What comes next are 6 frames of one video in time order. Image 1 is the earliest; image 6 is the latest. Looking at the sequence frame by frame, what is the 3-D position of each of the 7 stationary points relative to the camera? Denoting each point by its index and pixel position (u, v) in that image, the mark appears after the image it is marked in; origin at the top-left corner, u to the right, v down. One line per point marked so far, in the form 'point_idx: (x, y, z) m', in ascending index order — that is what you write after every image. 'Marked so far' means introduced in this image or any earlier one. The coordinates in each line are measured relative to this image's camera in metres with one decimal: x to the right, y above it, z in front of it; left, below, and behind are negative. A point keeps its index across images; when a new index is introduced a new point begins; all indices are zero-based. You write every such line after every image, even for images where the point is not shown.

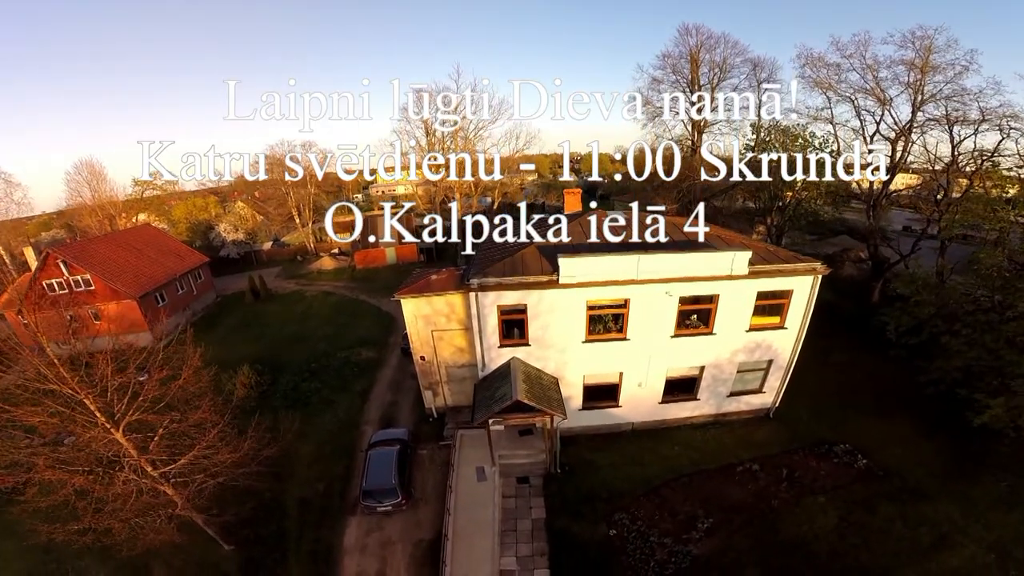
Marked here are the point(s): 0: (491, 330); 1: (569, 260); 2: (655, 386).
0: (-0.7, -1.3, +17.2) m
1: (+2.0, +1.2, +16.7) m
2: (+5.9, -3.8, +18.1) m
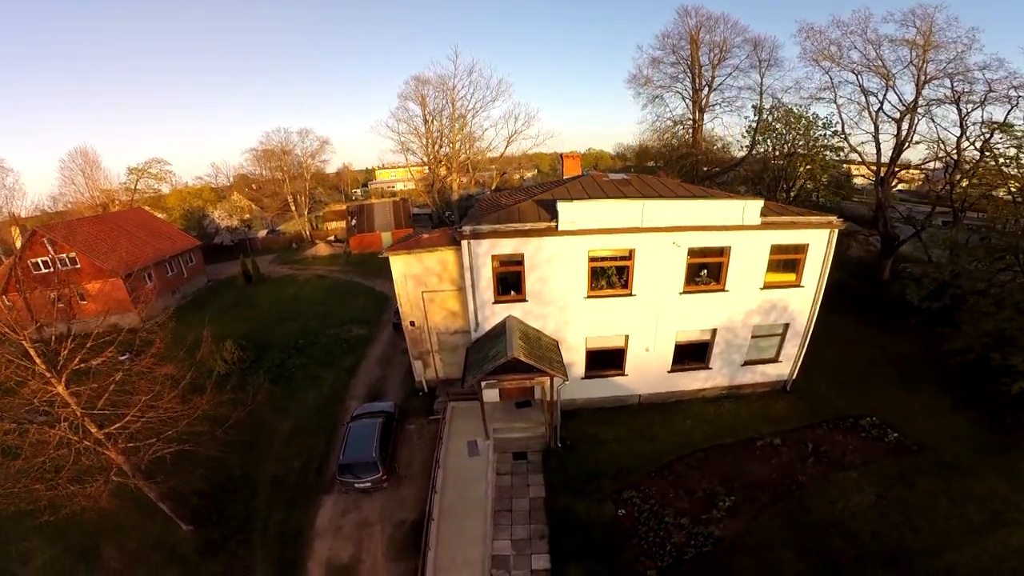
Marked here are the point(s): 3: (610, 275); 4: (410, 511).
0: (-0.9, +0.2, +15.5) m
1: (+1.8, +2.7, +15.0) m
2: (+5.7, -2.3, +16.5) m
3: (+3.4, +0.5, +15.8) m
4: (-3.0, -6.3, +12.3) m
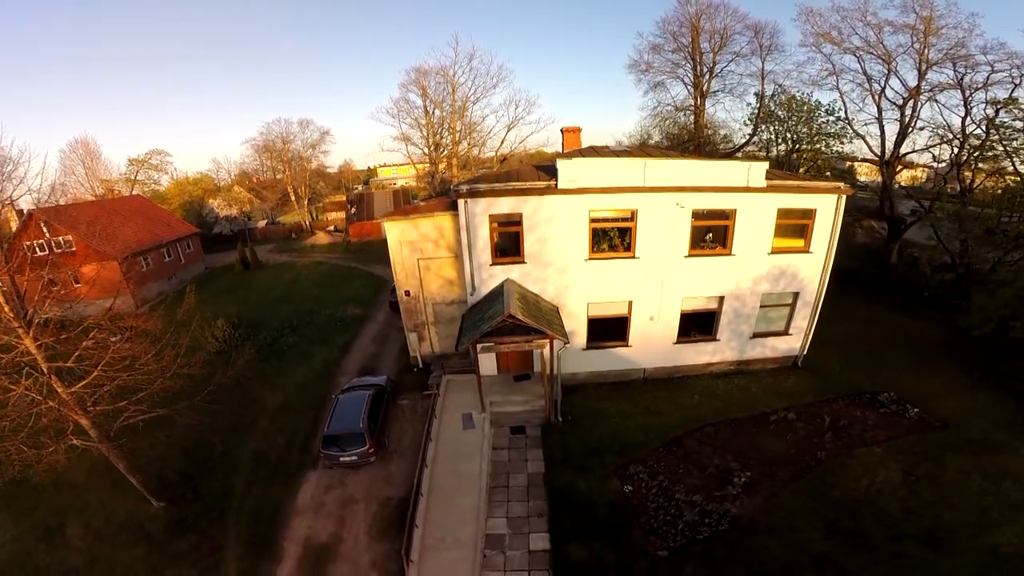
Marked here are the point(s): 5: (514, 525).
0: (-1.0, +1.3, +14.4) m
1: (+1.8, +3.8, +13.8) m
2: (+5.6, -1.1, +15.6) m
3: (+3.3, +1.6, +14.8) m
4: (-3.0, -5.3, +11.5) m
5: (+0.1, -5.3, +9.8) m
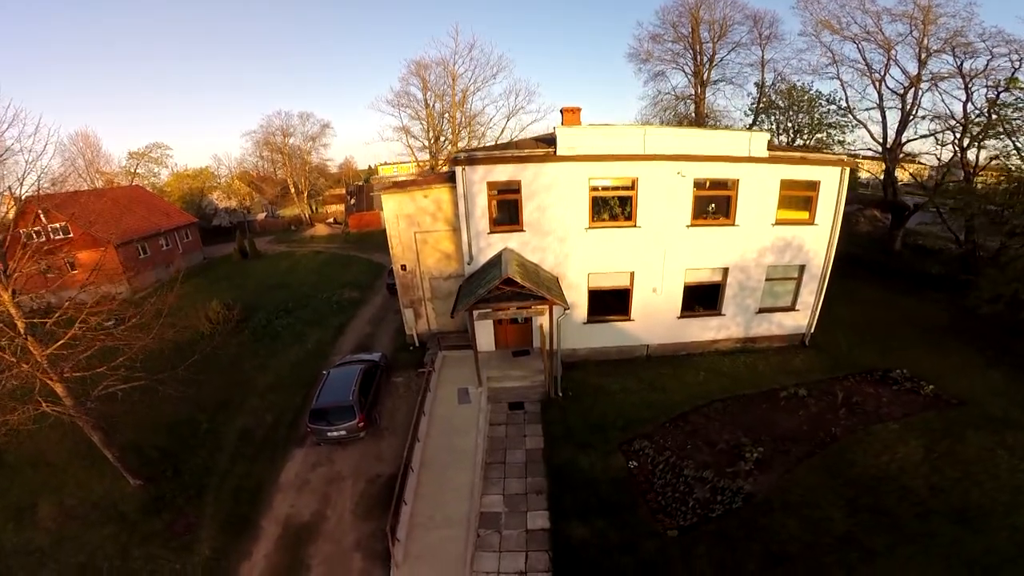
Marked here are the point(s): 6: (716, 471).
0: (-1.0, +2.2, +13.6) m
1: (+1.7, +4.7, +13.0) m
2: (+5.6, -0.2, +14.9) m
3: (+3.3, +2.5, +14.0) m
4: (-3.1, -4.4, +10.9) m
5: (0.0, -4.5, +9.2) m
6: (+4.4, -4.0, +9.3) m
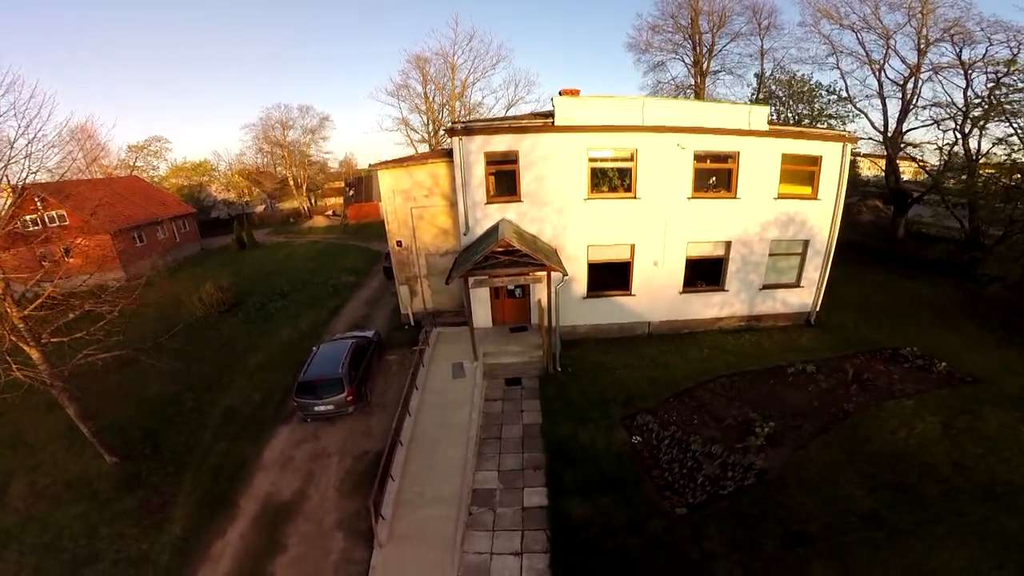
0: (-1.1, +3.1, +12.9) m
1: (+1.6, +5.5, +12.2) m
2: (+5.5, +0.6, +14.3) m
3: (+3.2, +3.4, +13.3) m
4: (-3.2, -3.7, +10.4) m
5: (-0.1, -3.9, +8.7) m
6: (+4.3, -3.3, +8.8) m
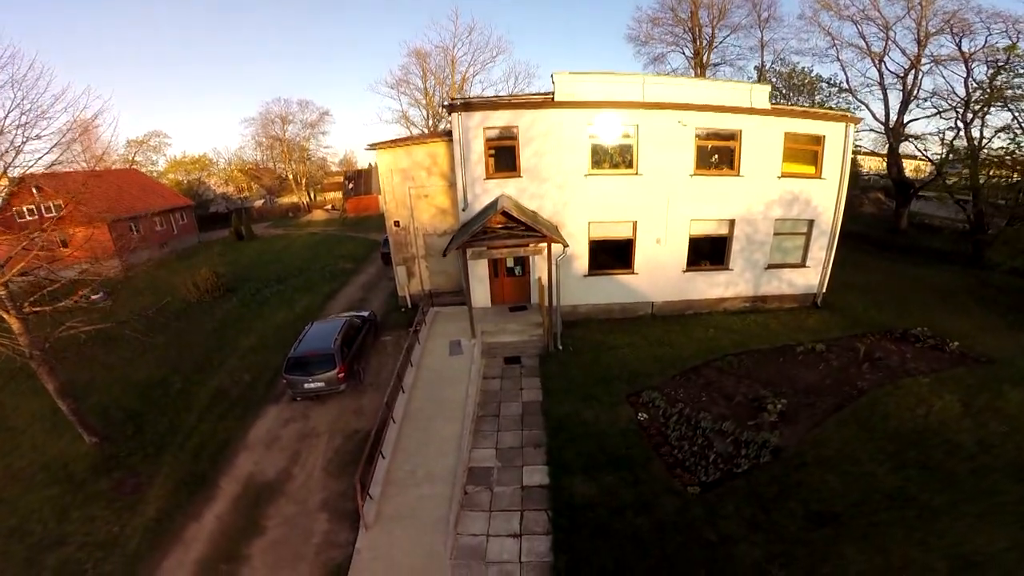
0: (-1.1, +3.7, +12.3) m
1: (+1.6, +6.1, +11.6) m
2: (+5.4, +1.3, +13.7) m
3: (+3.1, +4.0, +12.7) m
4: (-3.2, -3.1, +9.9) m
5: (-0.1, -3.3, +8.2) m
6: (+4.3, -2.7, +8.4) m
